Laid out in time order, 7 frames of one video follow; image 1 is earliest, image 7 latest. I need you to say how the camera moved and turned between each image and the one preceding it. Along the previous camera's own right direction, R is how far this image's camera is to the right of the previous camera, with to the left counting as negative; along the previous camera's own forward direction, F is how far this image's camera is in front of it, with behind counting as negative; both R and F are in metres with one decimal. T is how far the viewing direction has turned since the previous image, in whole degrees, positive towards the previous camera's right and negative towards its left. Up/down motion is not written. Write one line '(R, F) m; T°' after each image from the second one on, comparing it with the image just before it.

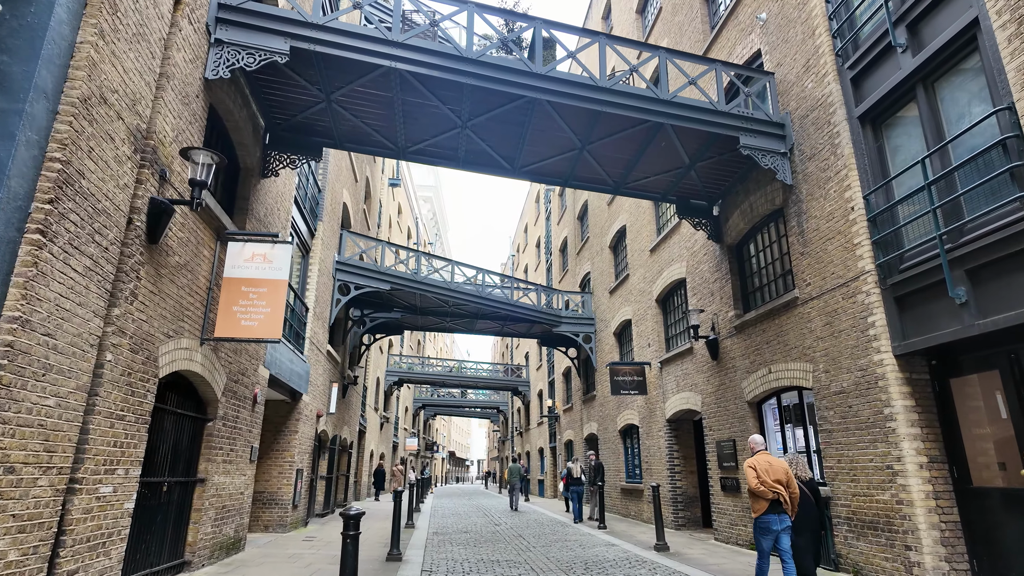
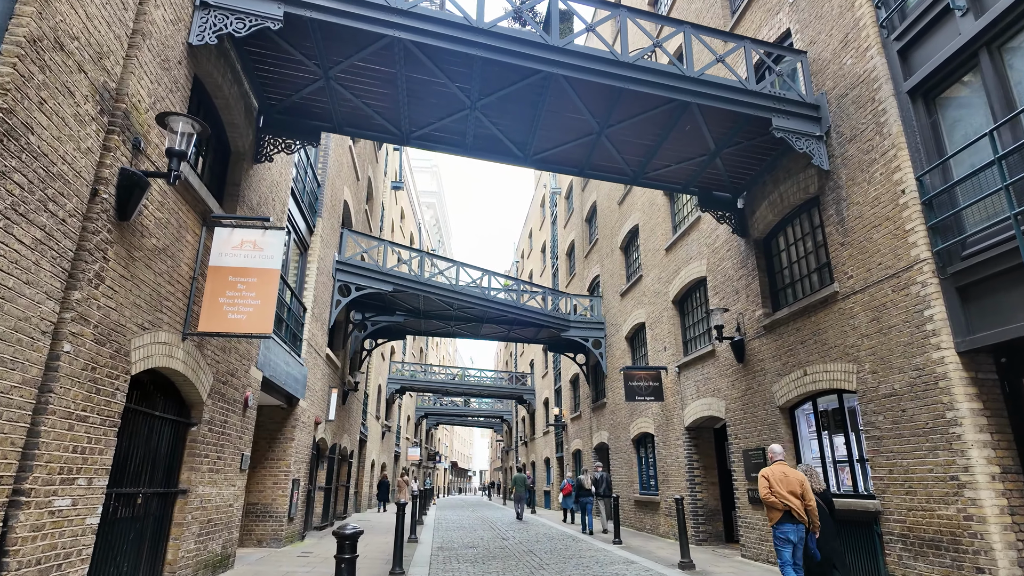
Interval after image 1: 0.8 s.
(-0.1, +0.7) m; 0°
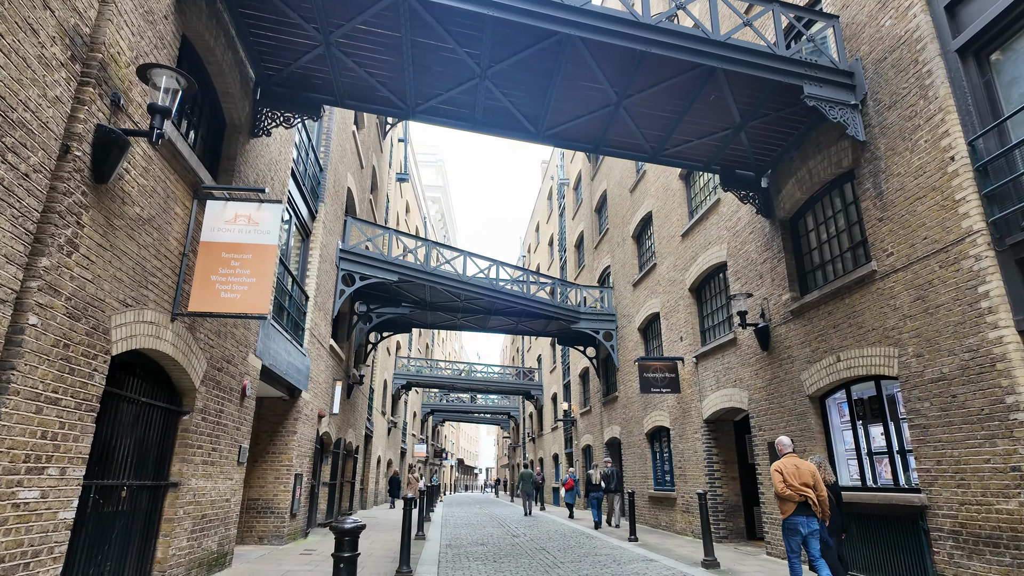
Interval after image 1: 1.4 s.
(-0.1, +0.5) m; -1°
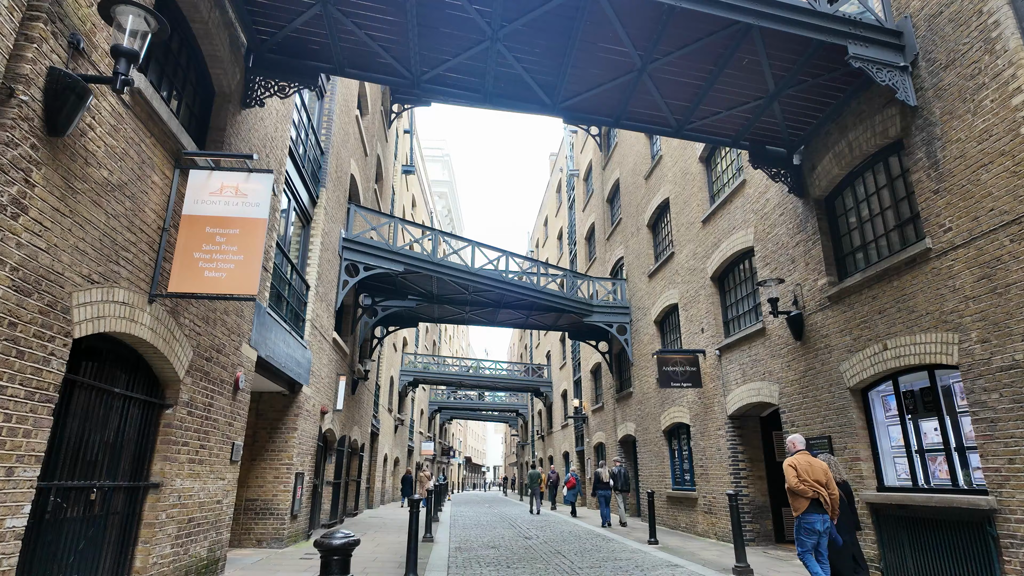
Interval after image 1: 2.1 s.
(-0.1, +0.6) m; -1°
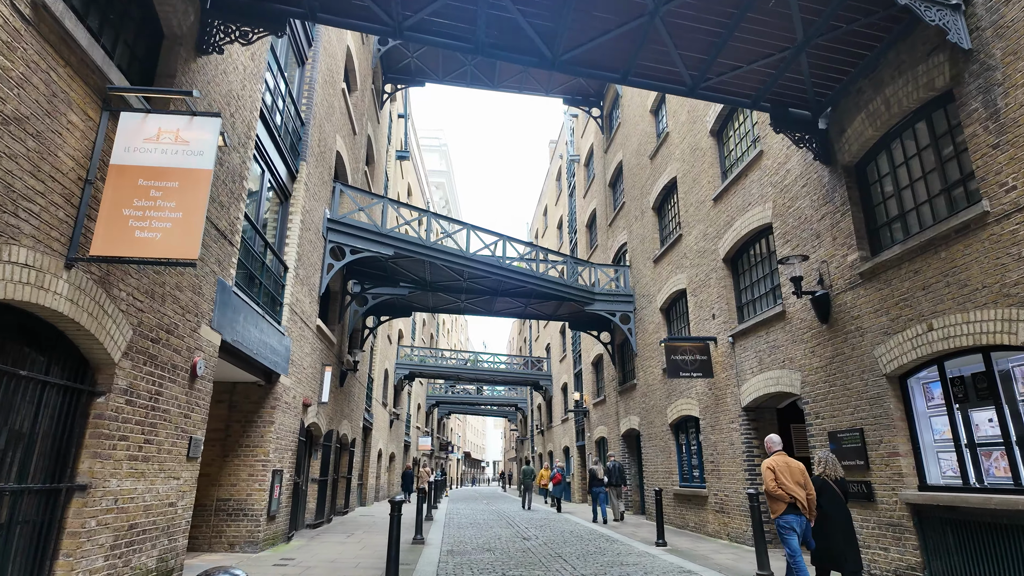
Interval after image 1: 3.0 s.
(+0.1, +0.8) m; 0°
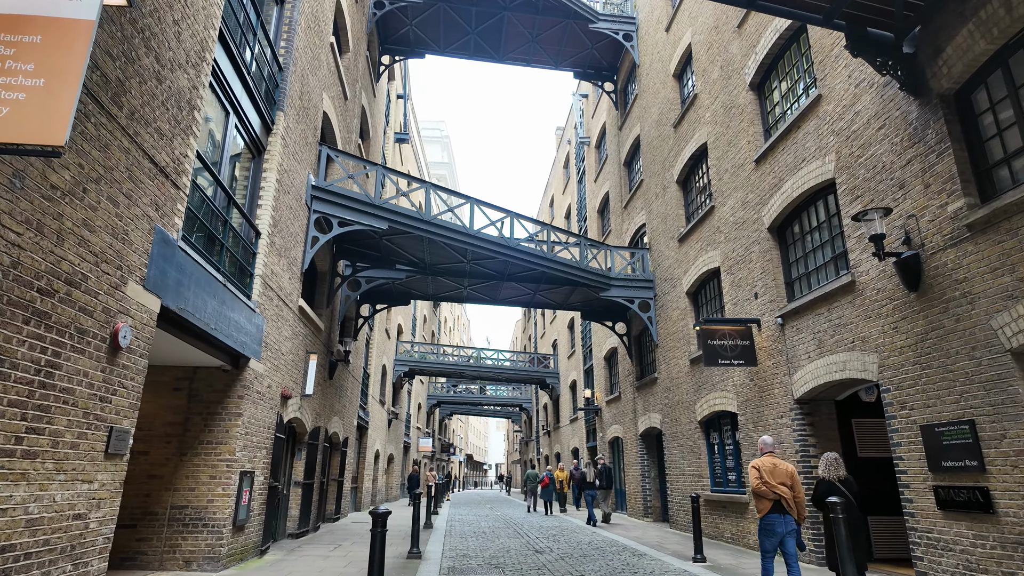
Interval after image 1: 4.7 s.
(-0.1, +1.5) m; 0°
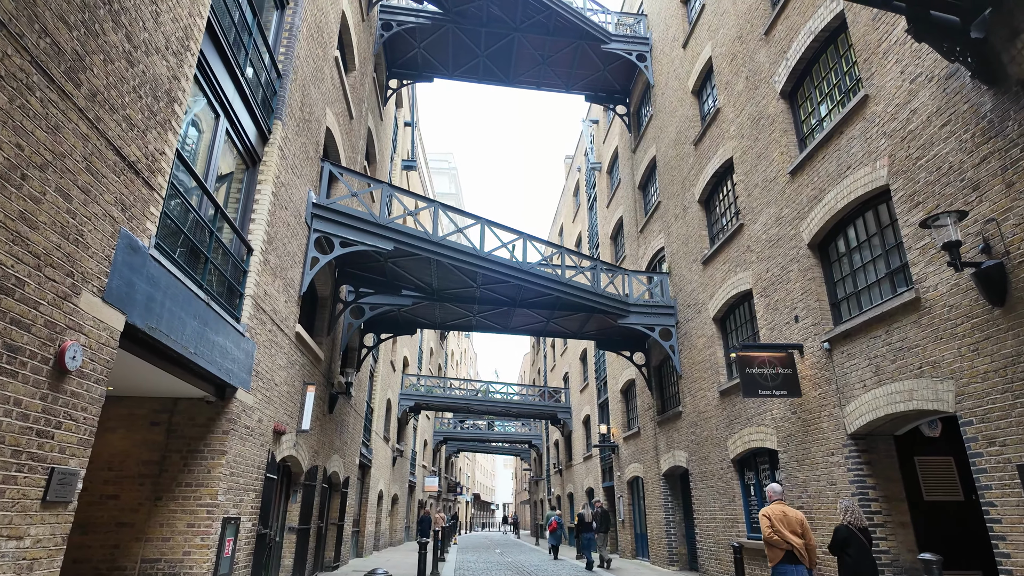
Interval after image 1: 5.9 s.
(-0.1, +0.8) m; -1°
